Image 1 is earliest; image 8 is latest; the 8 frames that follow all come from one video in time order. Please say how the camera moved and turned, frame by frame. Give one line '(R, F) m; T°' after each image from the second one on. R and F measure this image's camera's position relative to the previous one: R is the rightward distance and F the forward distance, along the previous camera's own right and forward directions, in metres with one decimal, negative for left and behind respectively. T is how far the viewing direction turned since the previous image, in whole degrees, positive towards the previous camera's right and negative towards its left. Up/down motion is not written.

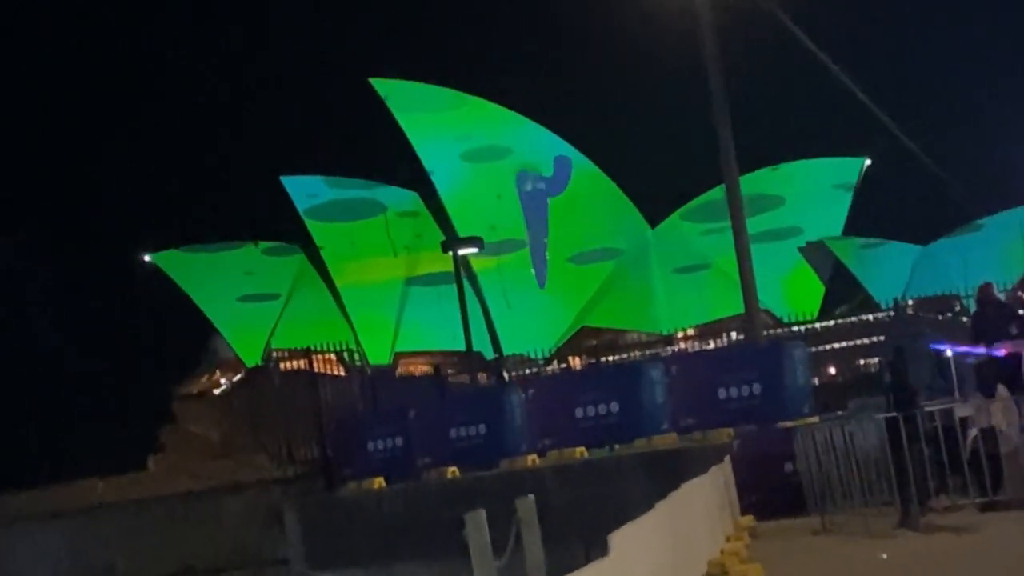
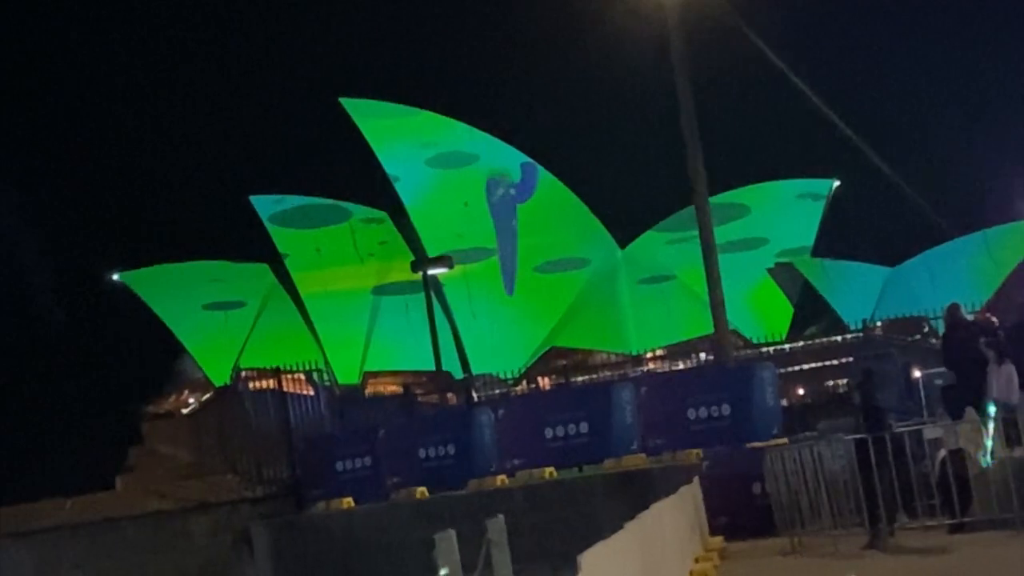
(+0.6, -0.1) m; -1°
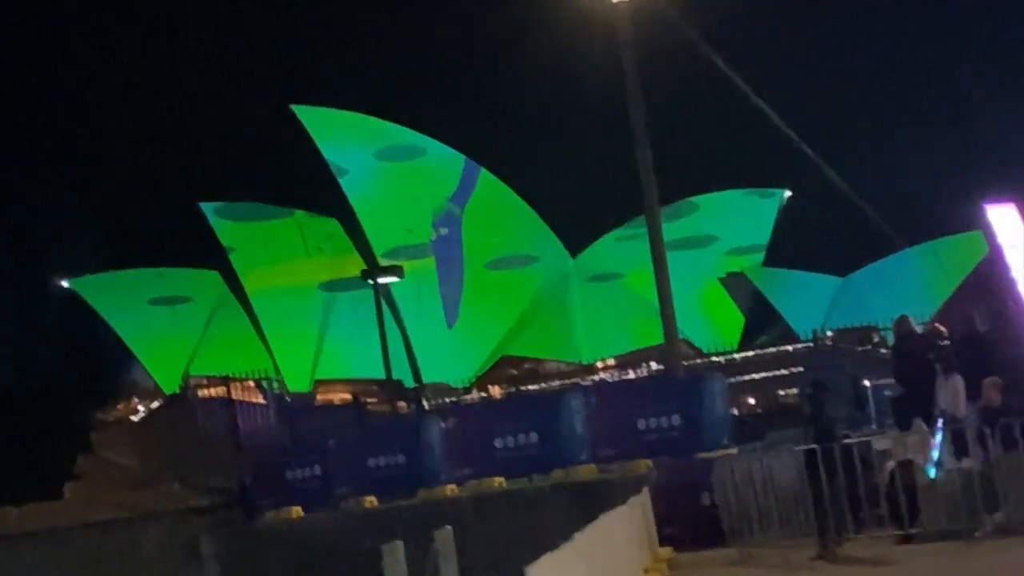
(+0.5, 0.0) m; 0°
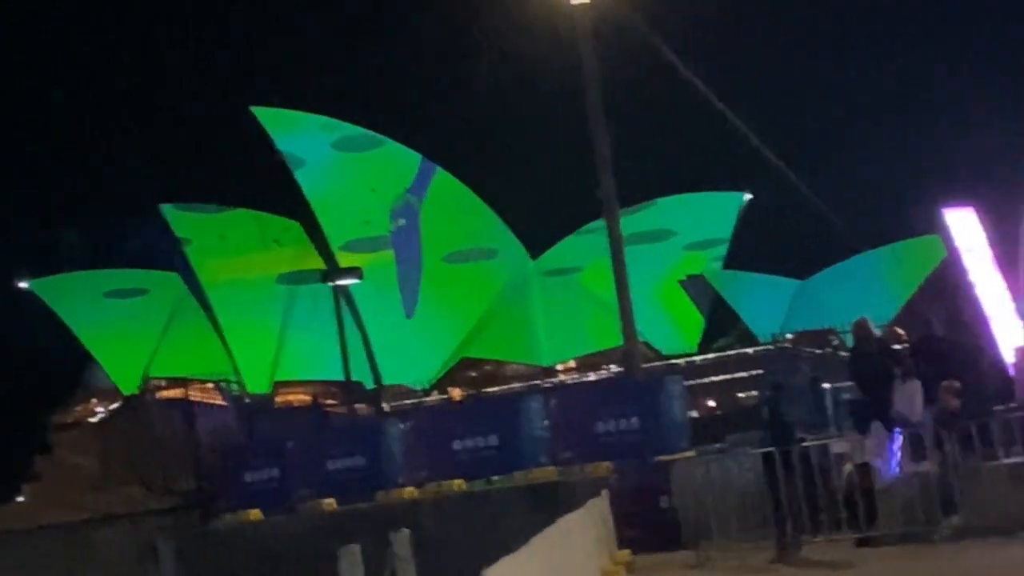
(+0.4, 0.0) m; 0°
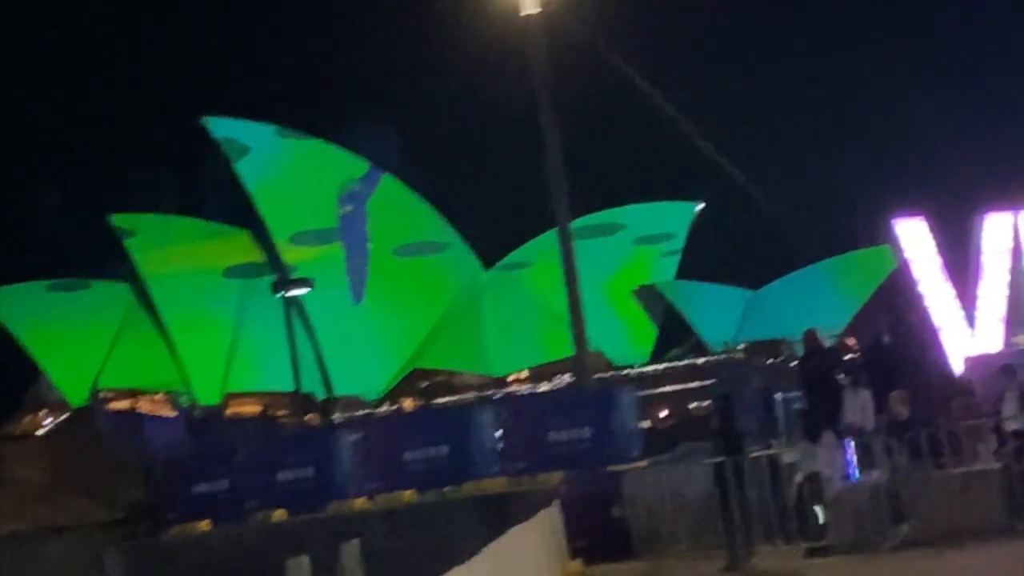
(+0.4, 0.0) m; +1°
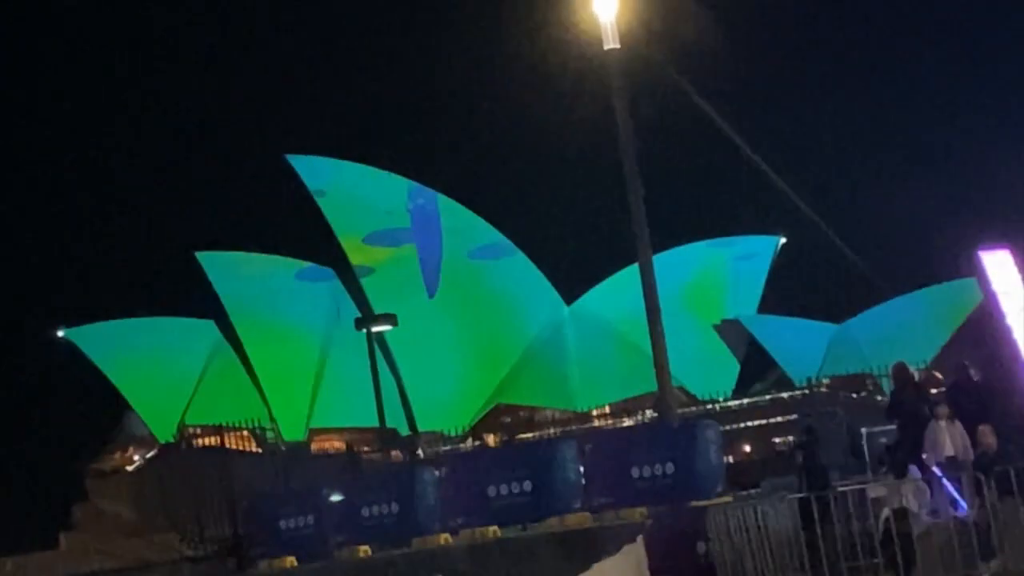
(-0.6, -0.1) m; -2°
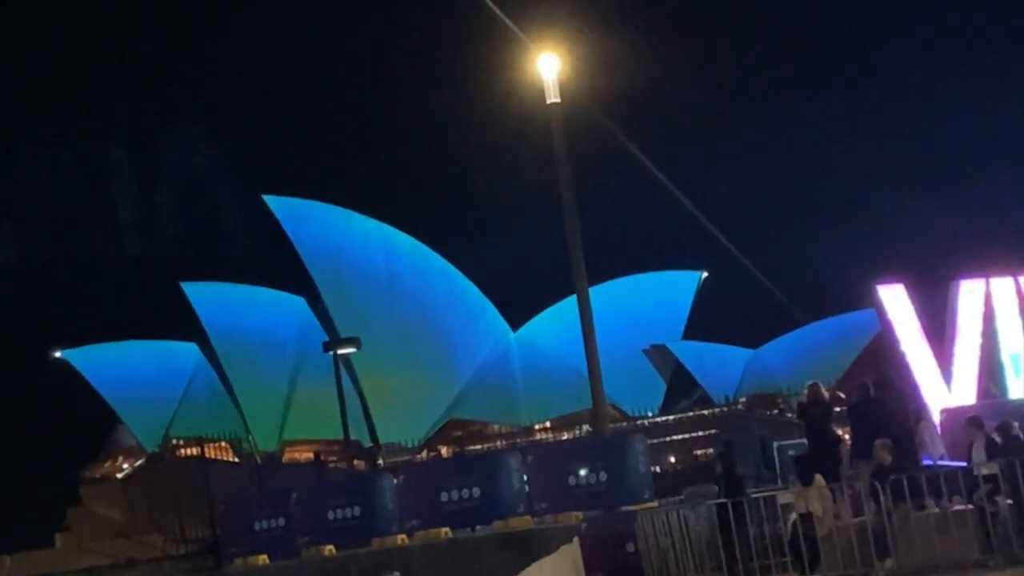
(+0.4, -1.5) m; +1°
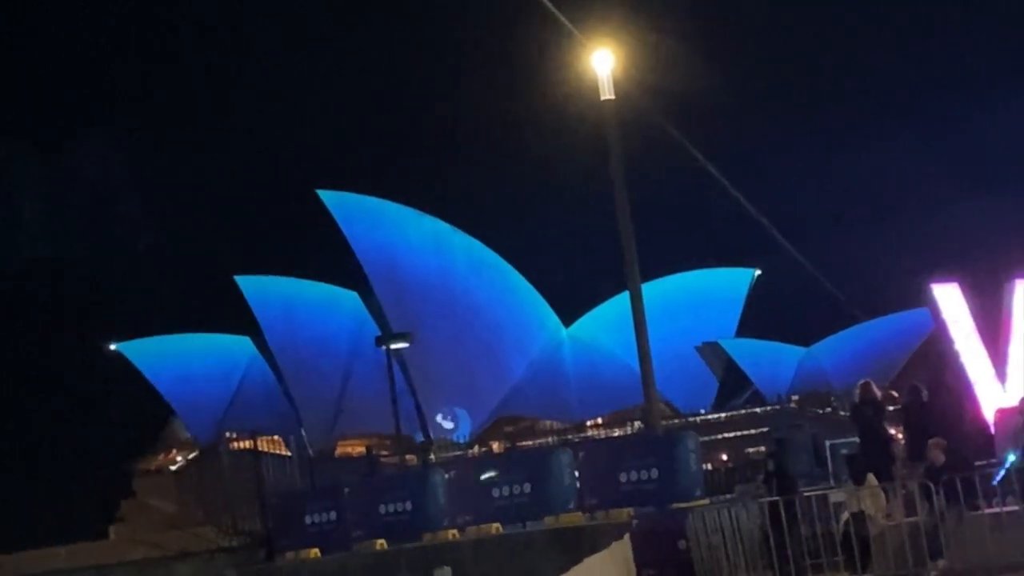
(-0.5, 0.0) m; -1°
